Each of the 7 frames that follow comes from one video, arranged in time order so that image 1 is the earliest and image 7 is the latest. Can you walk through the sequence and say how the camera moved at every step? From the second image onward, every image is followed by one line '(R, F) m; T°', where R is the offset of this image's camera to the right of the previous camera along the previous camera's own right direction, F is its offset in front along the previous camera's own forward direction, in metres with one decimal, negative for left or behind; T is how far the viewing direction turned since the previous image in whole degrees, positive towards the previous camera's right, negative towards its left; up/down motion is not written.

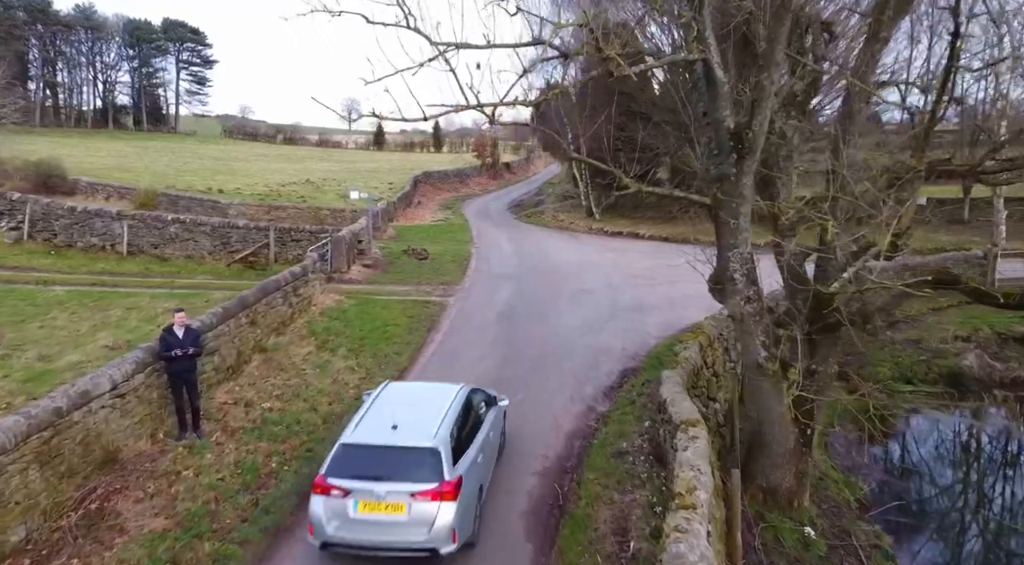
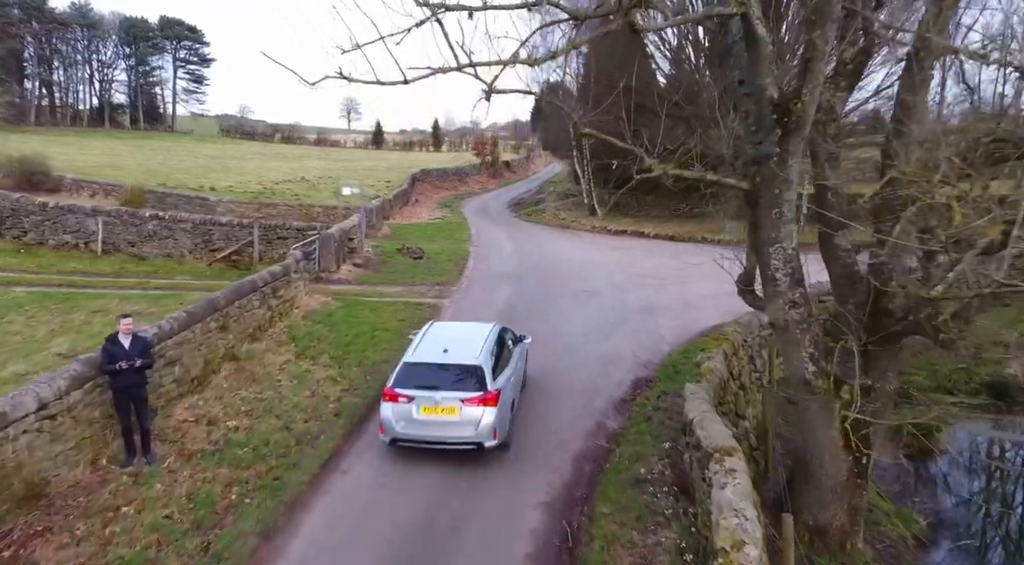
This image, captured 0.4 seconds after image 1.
(0.0, +1.2) m; 0°
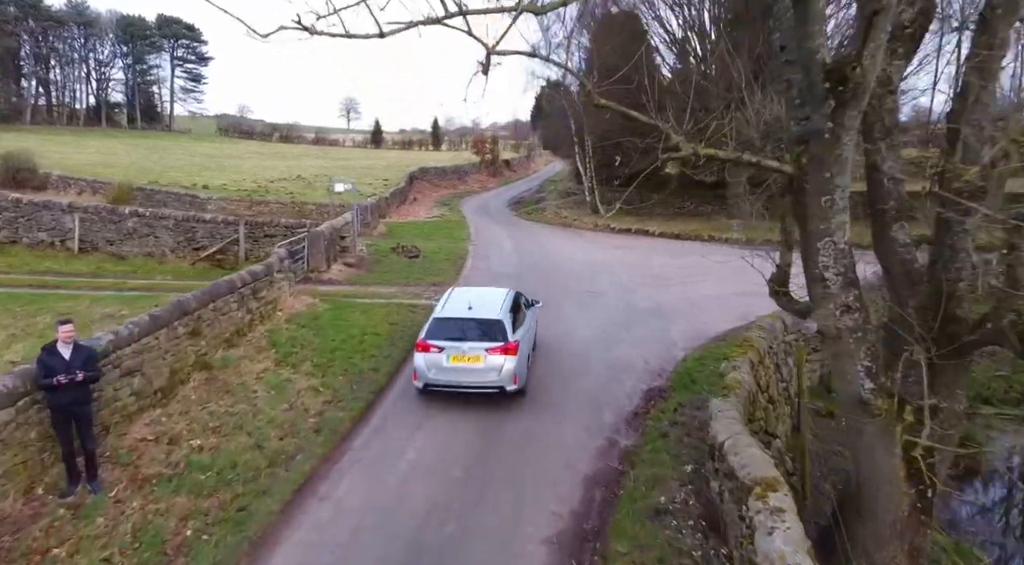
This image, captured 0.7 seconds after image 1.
(0.0, +1.0) m; 0°
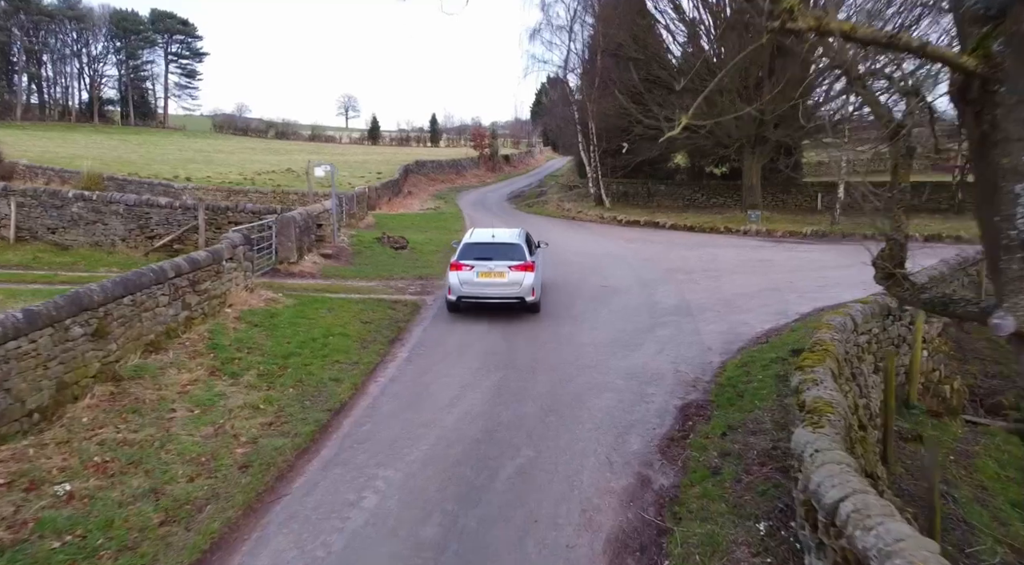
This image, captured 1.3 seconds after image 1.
(0.0, +2.1) m; 0°
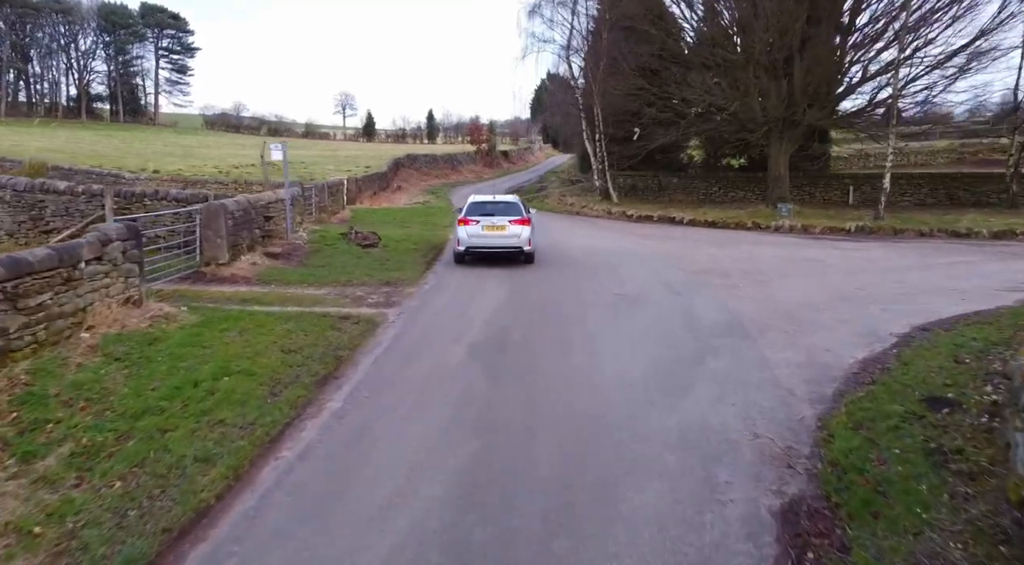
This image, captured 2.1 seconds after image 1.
(+0.1, +3.3) m; 0°
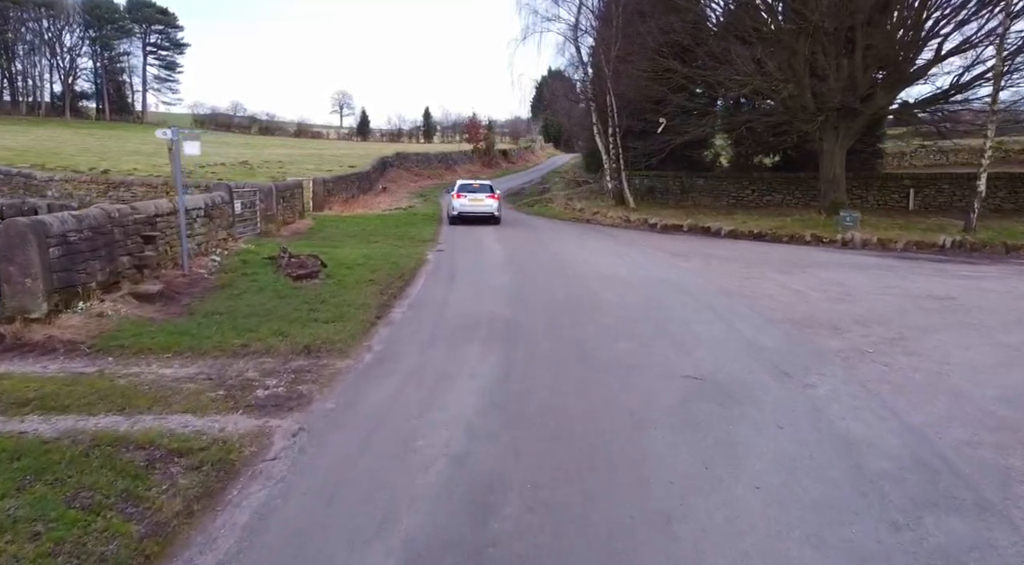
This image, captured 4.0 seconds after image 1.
(+0.1, +4.5) m; 0°
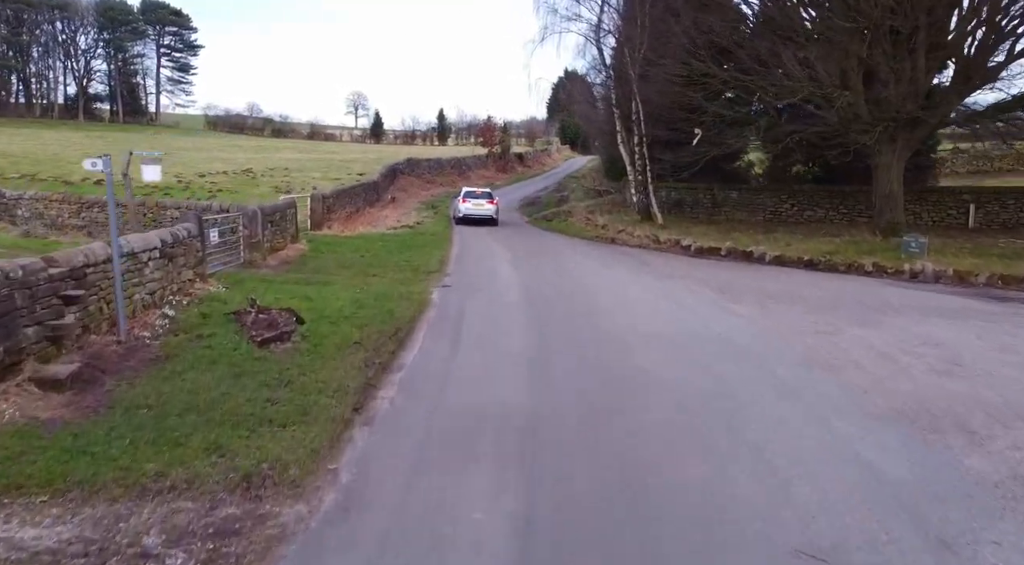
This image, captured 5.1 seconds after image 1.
(-0.1, +2.2) m; -1°
